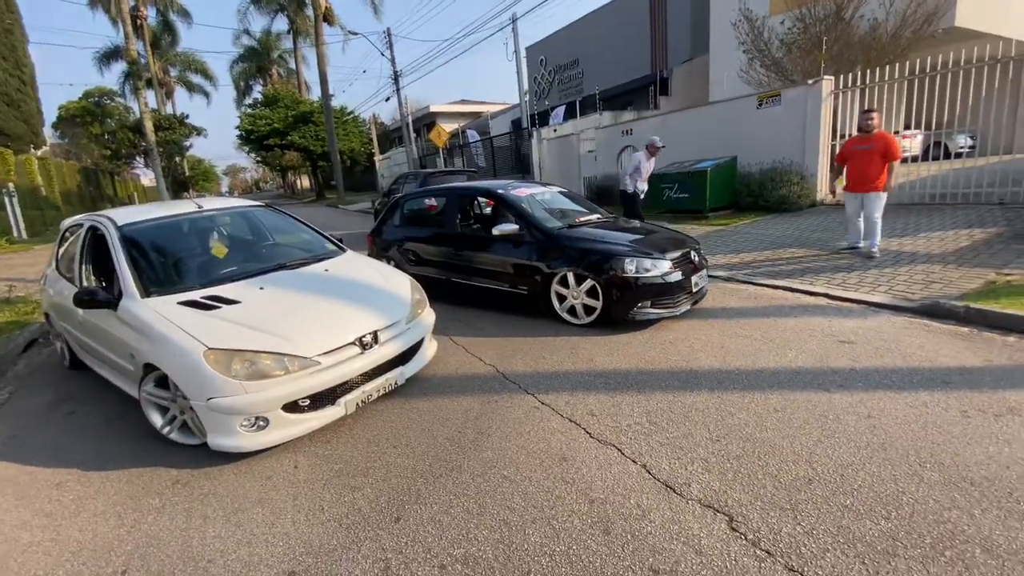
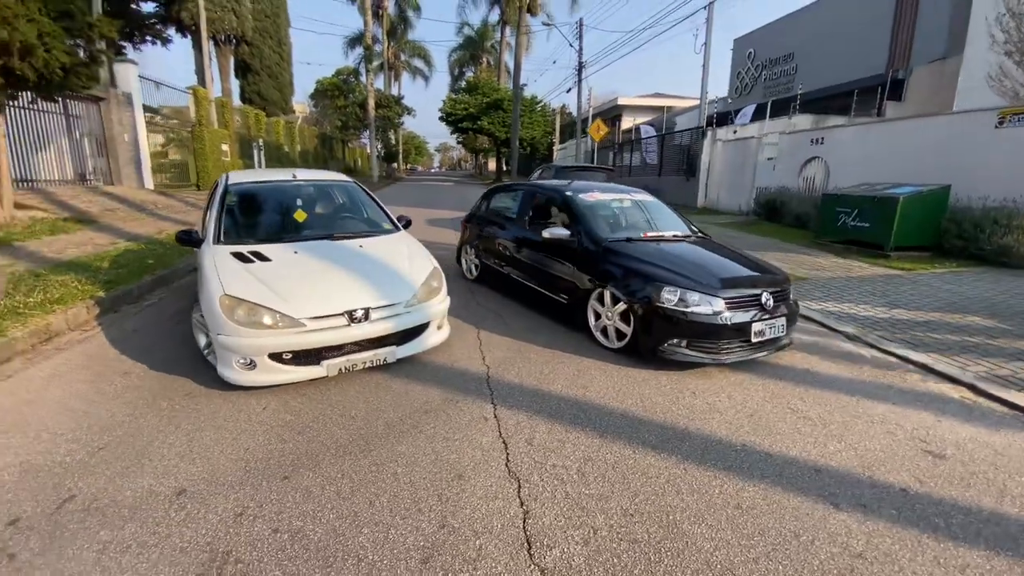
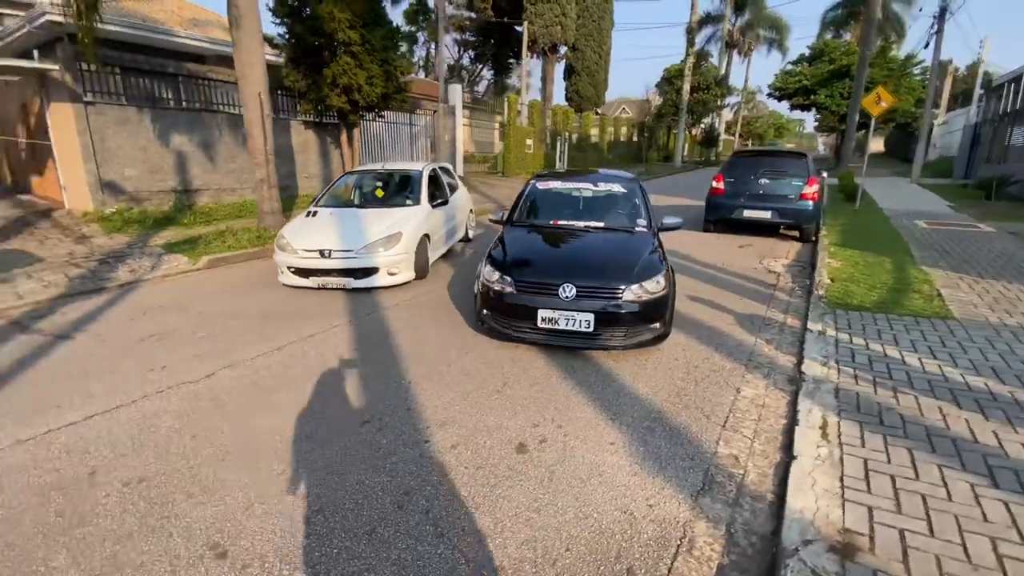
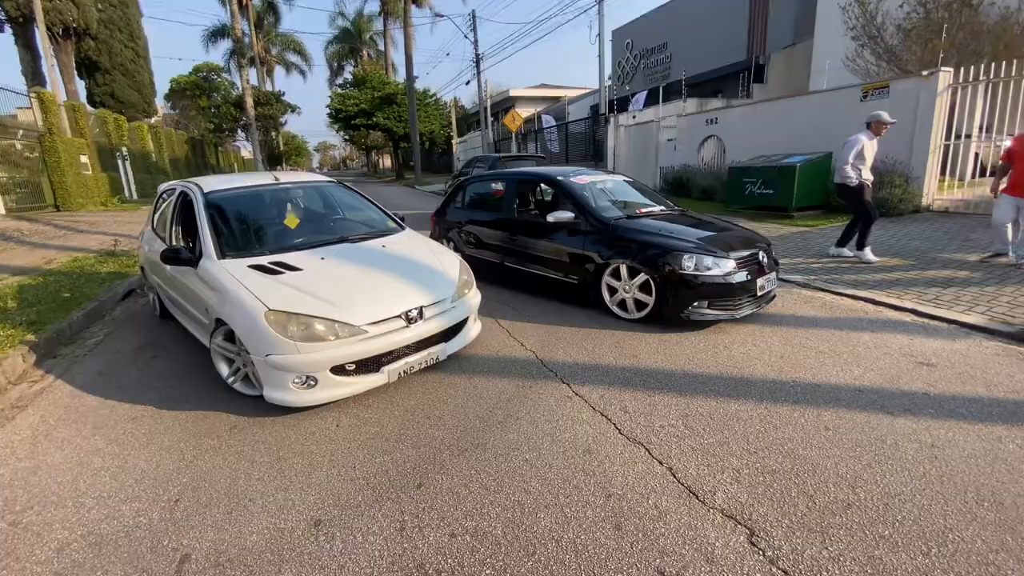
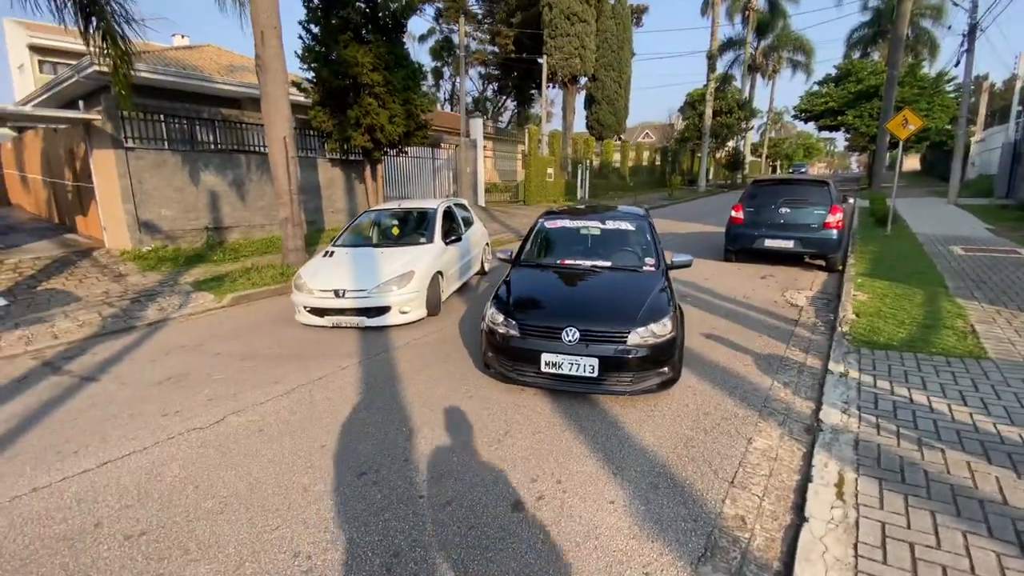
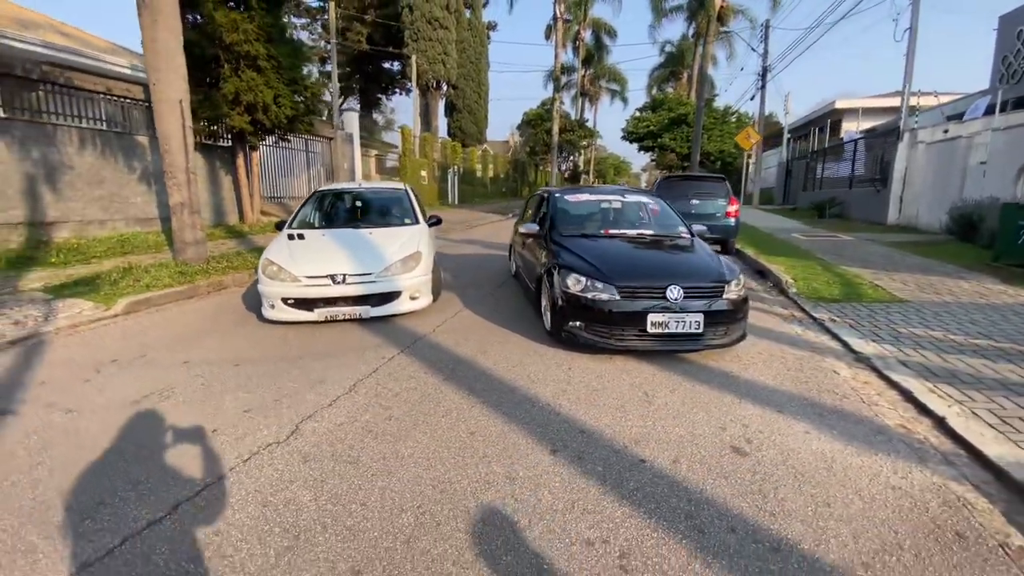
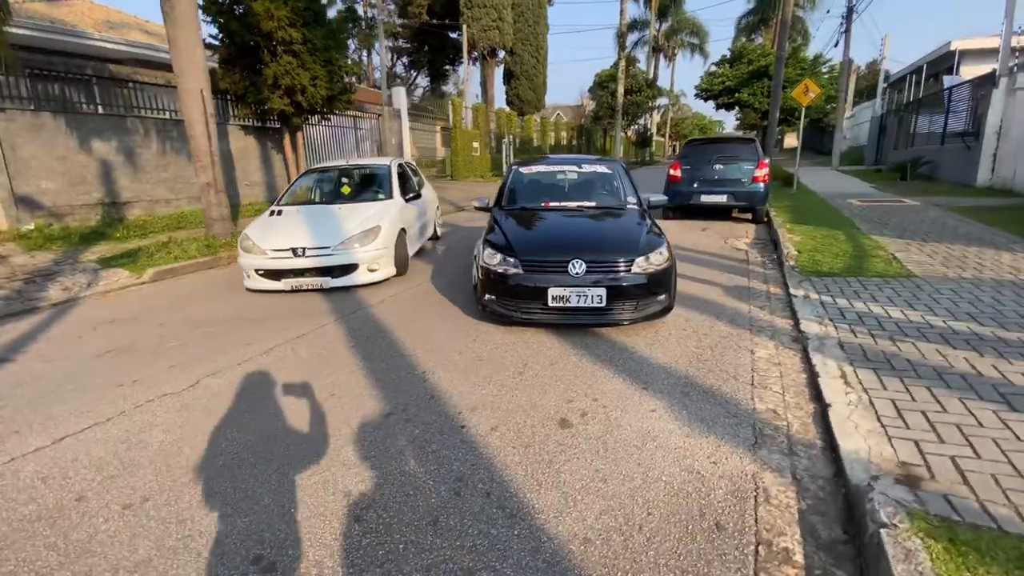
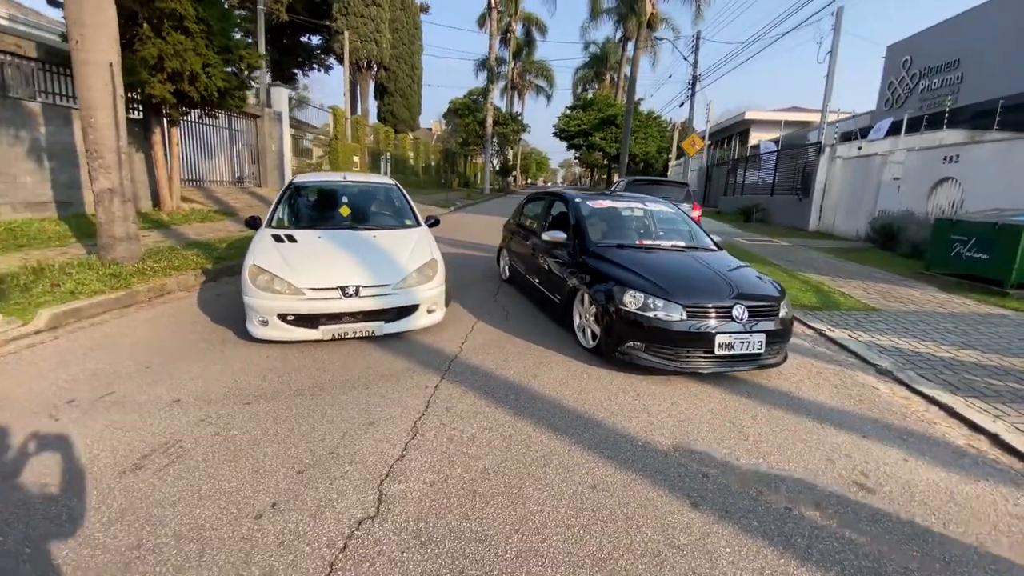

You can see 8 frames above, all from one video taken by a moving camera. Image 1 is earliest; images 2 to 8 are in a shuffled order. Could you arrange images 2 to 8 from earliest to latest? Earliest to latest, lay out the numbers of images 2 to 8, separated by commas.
4, 2, 8, 6, 7, 3, 5
